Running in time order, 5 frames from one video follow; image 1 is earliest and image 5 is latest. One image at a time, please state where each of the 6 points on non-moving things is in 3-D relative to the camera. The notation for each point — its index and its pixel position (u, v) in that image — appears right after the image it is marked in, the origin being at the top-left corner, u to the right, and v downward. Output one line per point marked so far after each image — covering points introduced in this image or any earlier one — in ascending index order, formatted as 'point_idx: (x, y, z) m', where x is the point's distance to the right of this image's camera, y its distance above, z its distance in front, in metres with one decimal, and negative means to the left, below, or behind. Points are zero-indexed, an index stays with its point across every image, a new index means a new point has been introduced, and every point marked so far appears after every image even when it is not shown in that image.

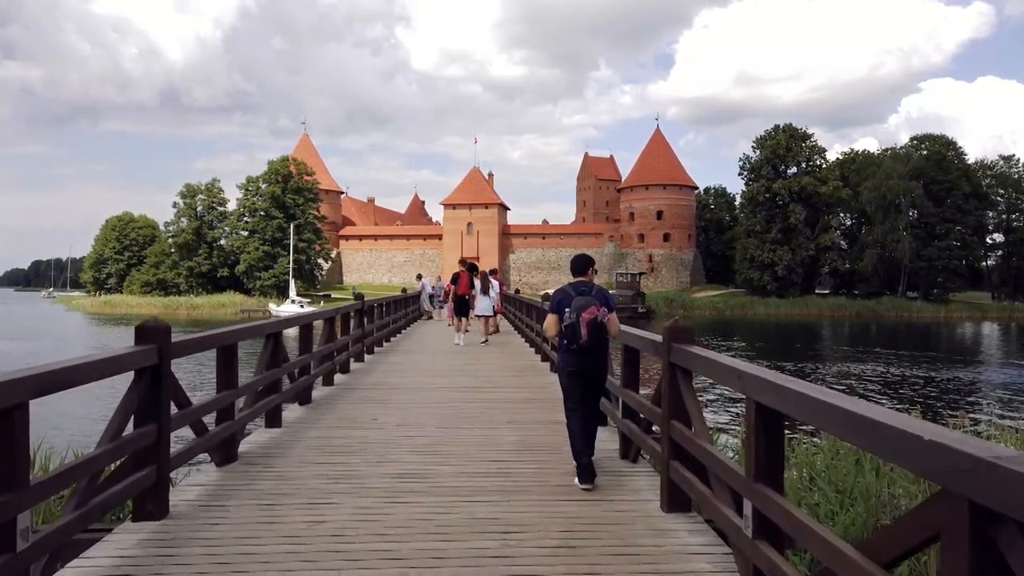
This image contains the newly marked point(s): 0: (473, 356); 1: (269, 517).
0: (-0.7, -1.1, +11.8) m
1: (-1.2, -1.1, +3.6) m
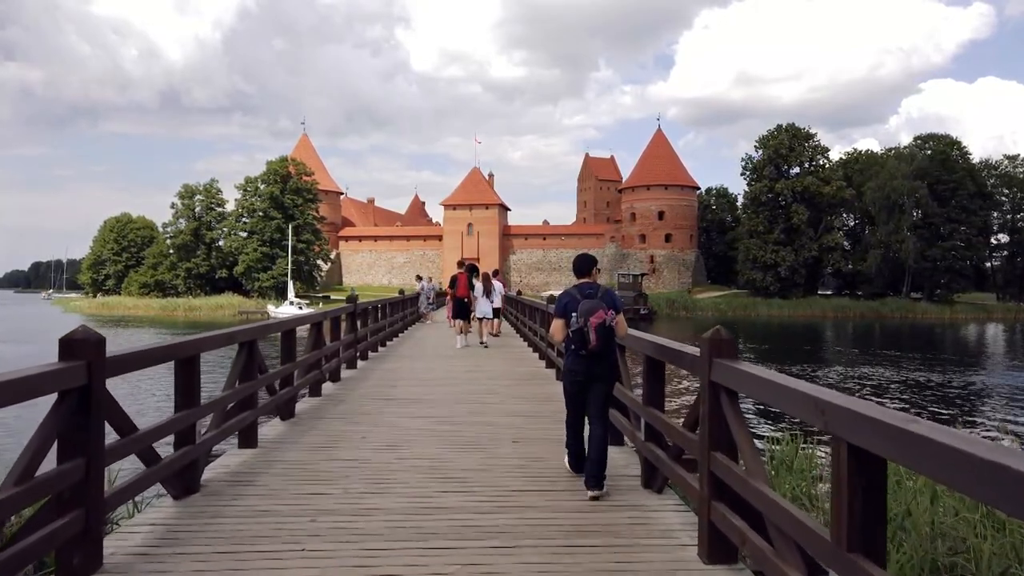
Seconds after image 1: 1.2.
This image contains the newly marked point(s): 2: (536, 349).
0: (-0.6, -1.1, +11.3) m
1: (-1.2, -1.1, +3.1) m
2: (+0.4, -1.1, +13.2) m
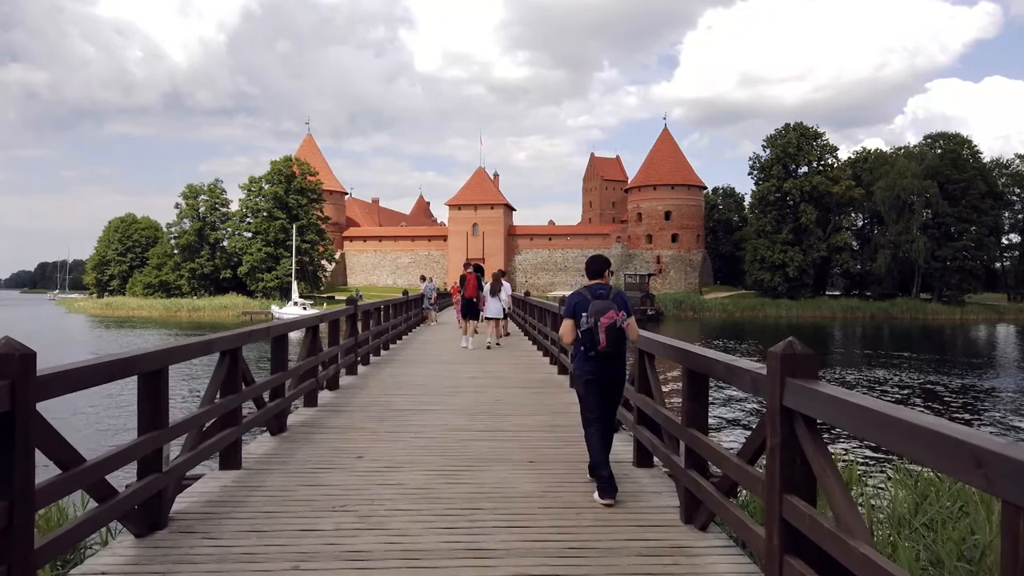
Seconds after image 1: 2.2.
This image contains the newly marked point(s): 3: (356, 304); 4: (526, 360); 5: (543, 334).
0: (-0.5, -1.1, +10.8) m
1: (-1.1, -1.1, +2.6) m
2: (+0.6, -1.1, +12.8) m
3: (-1.9, -0.2, +9.3) m
4: (+0.2, -1.2, +11.8) m
5: (+0.5, -0.8, +13.0) m
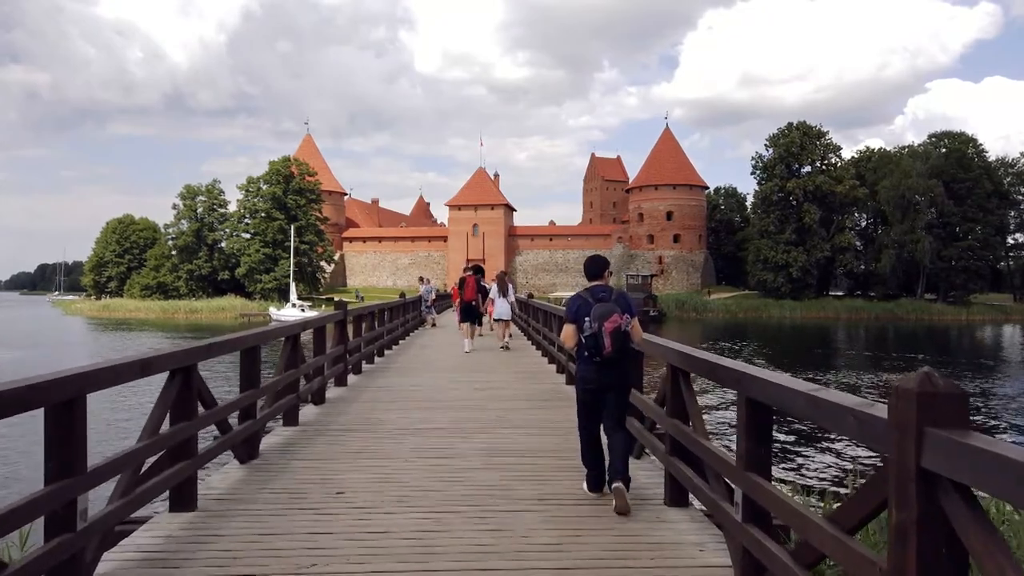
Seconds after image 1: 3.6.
0: (-0.5, -1.1, +10.3) m
1: (-1.0, -1.2, +2.1) m
2: (+0.6, -1.1, +12.2) m
3: (-1.9, -0.2, +8.8) m
4: (+0.3, -1.2, +11.3) m
5: (+0.6, -0.8, +12.4) m
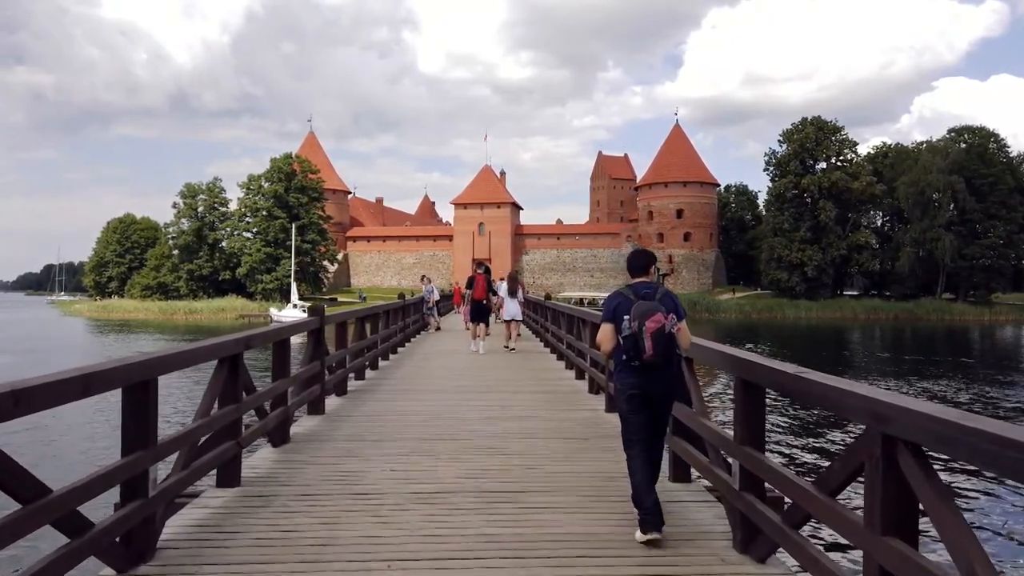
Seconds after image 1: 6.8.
0: (-0.3, -1.1, +8.9) m
1: (-0.9, -1.2, +0.7) m
2: (+0.8, -1.1, +10.8) m
3: (-1.7, -0.2, +7.4) m
4: (+0.5, -1.2, +9.9) m
5: (+0.8, -0.8, +11.0) m
